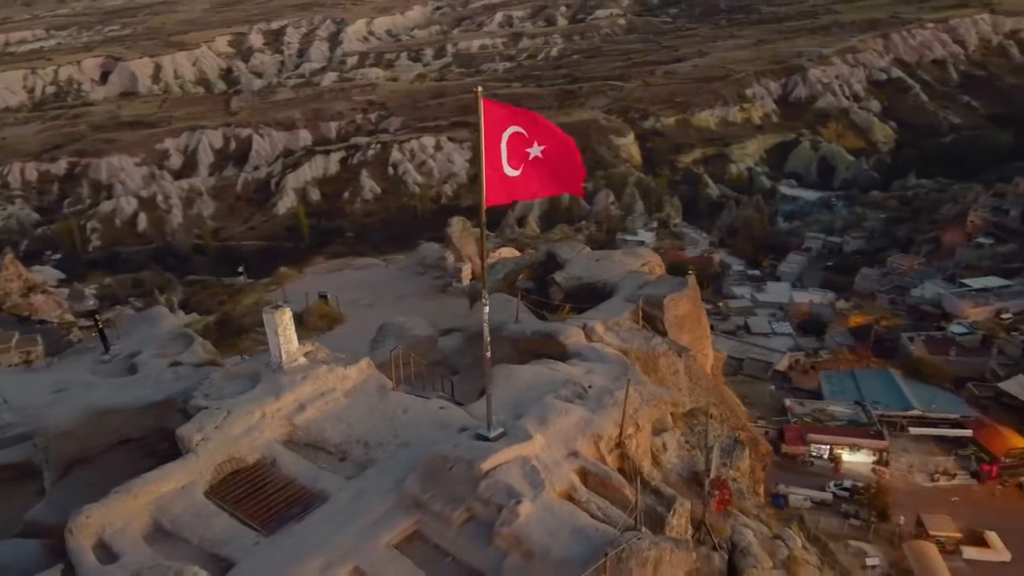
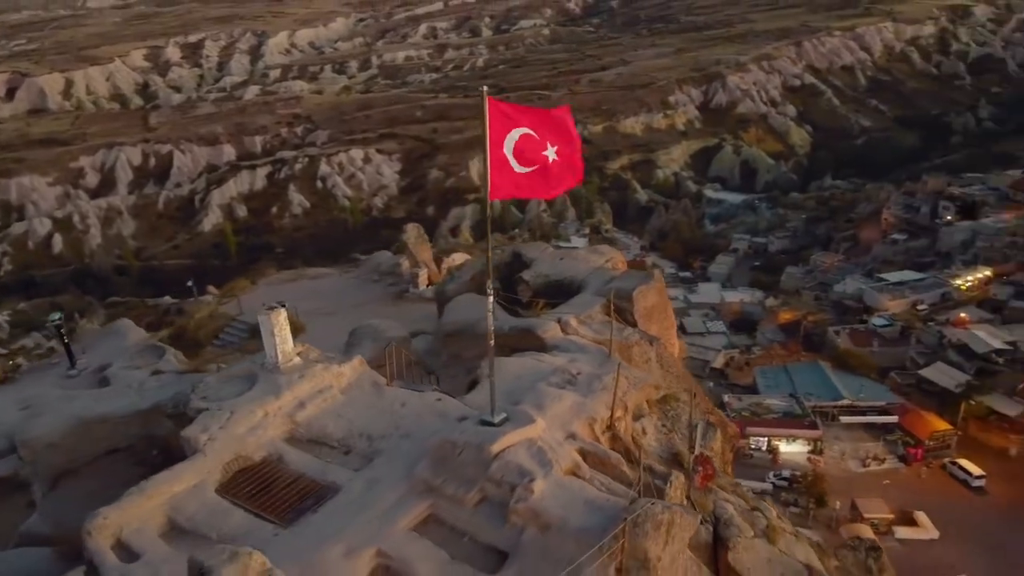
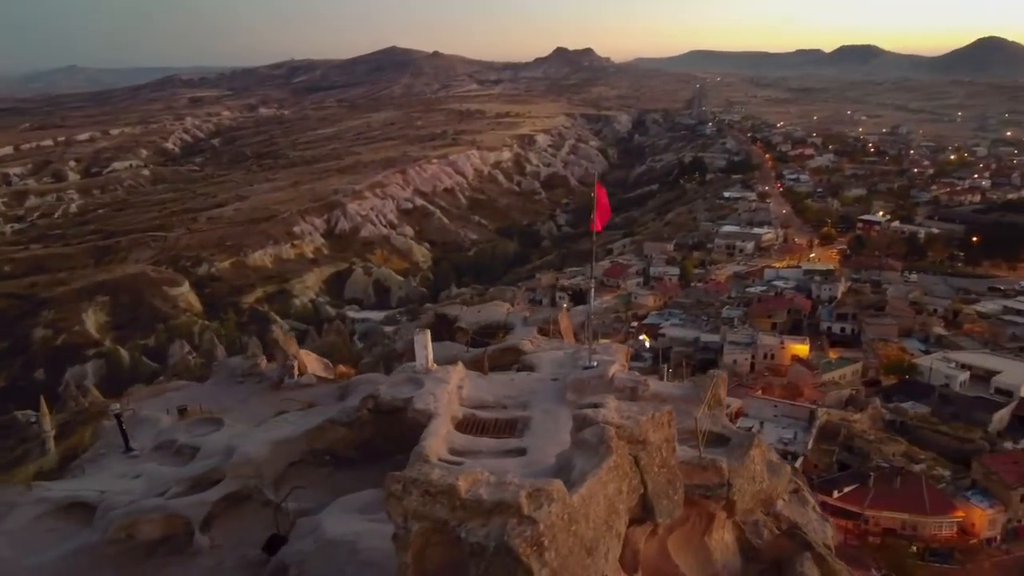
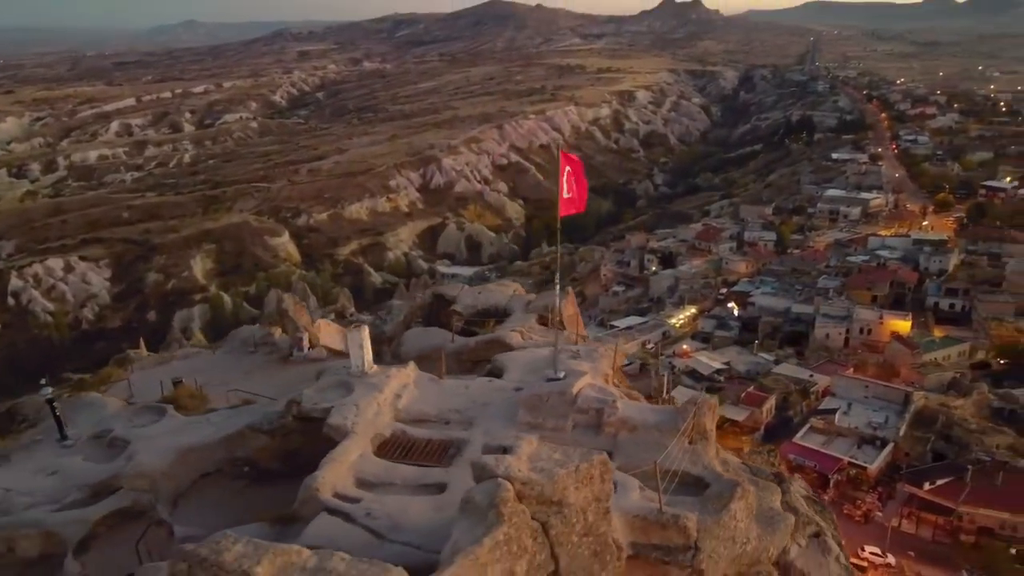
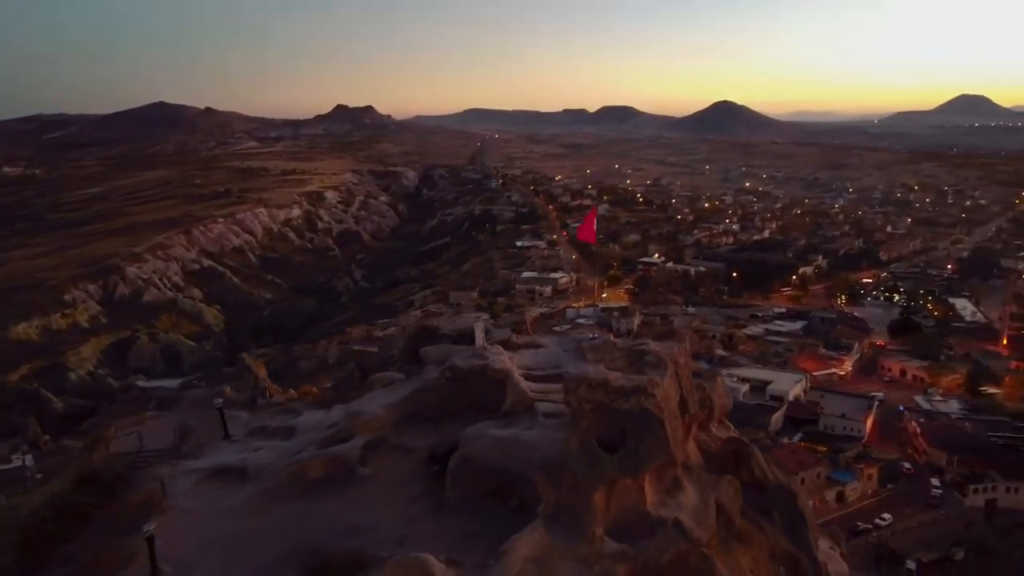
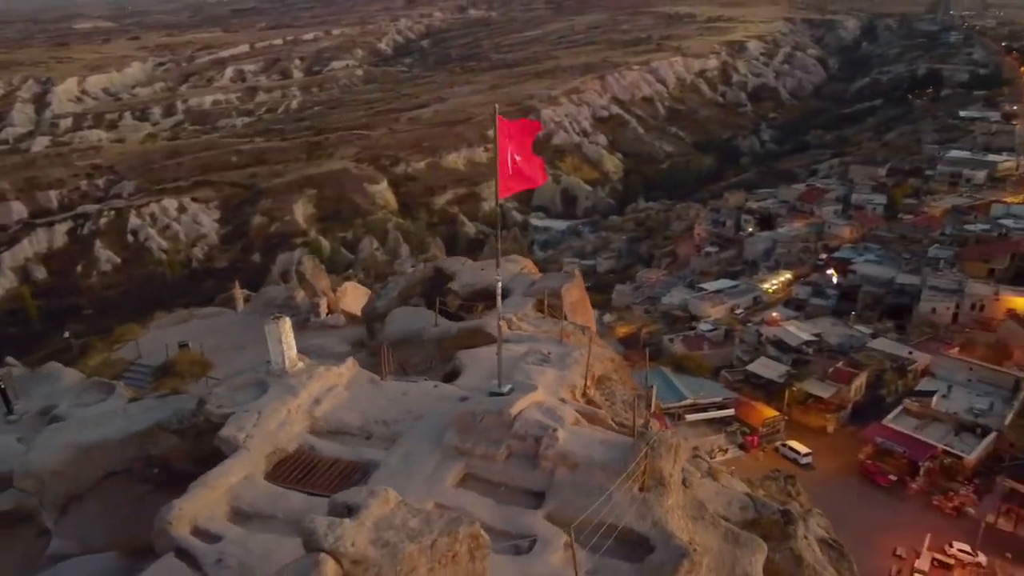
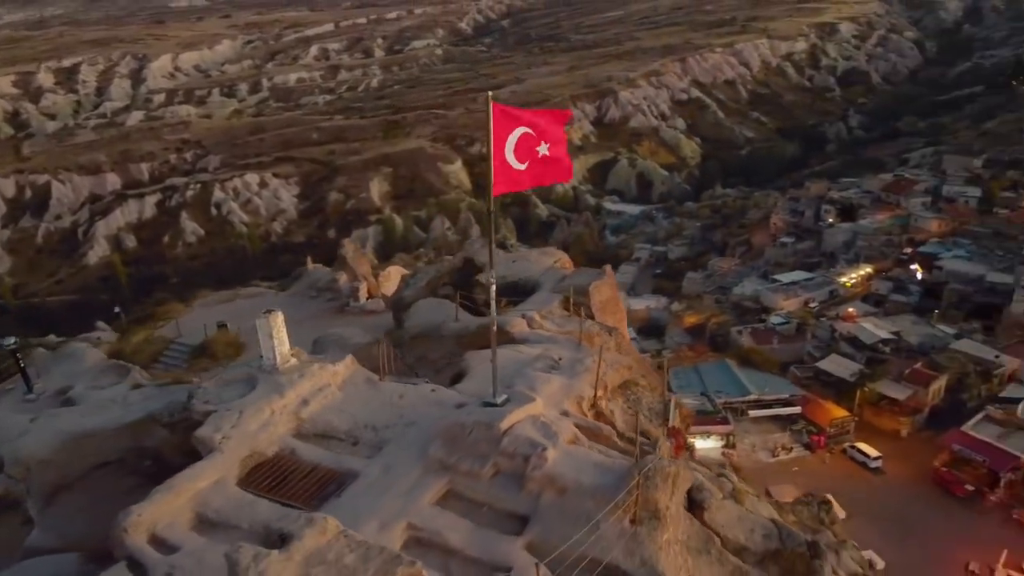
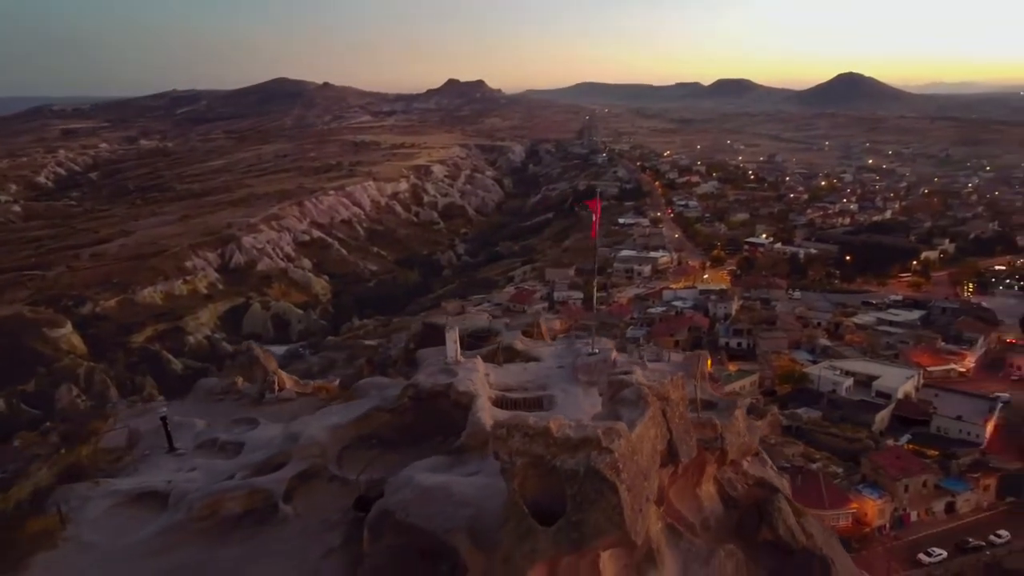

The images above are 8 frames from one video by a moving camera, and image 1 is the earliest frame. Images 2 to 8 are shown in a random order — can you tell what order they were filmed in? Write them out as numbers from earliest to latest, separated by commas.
2, 7, 6, 4, 3, 8, 5
